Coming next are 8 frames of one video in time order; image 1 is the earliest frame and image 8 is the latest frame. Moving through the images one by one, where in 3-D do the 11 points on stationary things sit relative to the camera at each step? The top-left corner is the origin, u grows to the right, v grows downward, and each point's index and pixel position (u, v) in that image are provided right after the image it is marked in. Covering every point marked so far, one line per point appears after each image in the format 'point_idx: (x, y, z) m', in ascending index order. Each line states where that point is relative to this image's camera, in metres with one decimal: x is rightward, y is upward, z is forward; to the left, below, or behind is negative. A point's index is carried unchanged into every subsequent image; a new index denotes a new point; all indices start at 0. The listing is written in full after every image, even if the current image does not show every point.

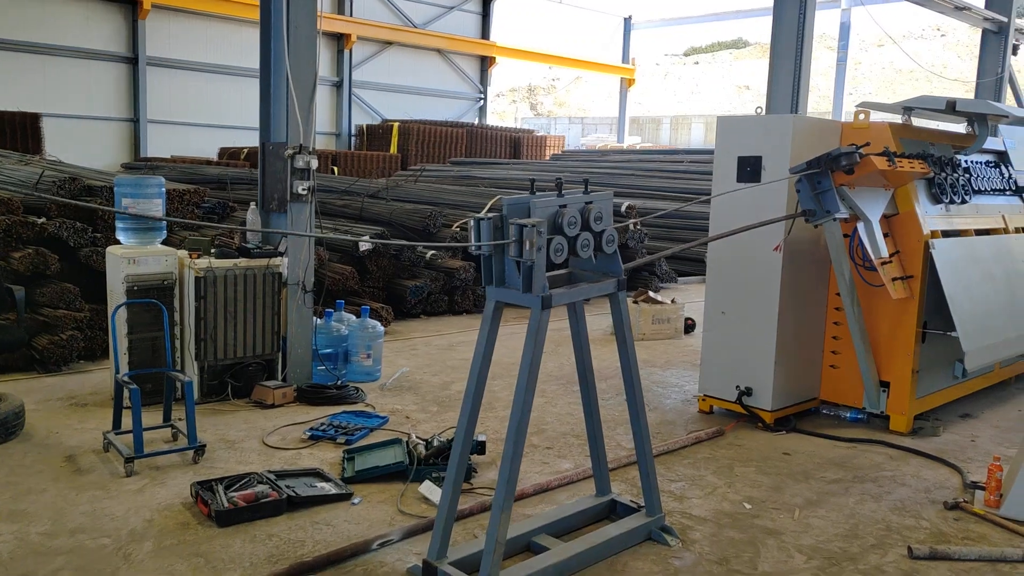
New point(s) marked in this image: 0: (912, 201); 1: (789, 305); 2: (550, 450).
0: (+1.7, +0.4, +3.6) m
1: (+1.2, -0.1, +3.7) m
2: (+0.1, -0.6, +3.3) m
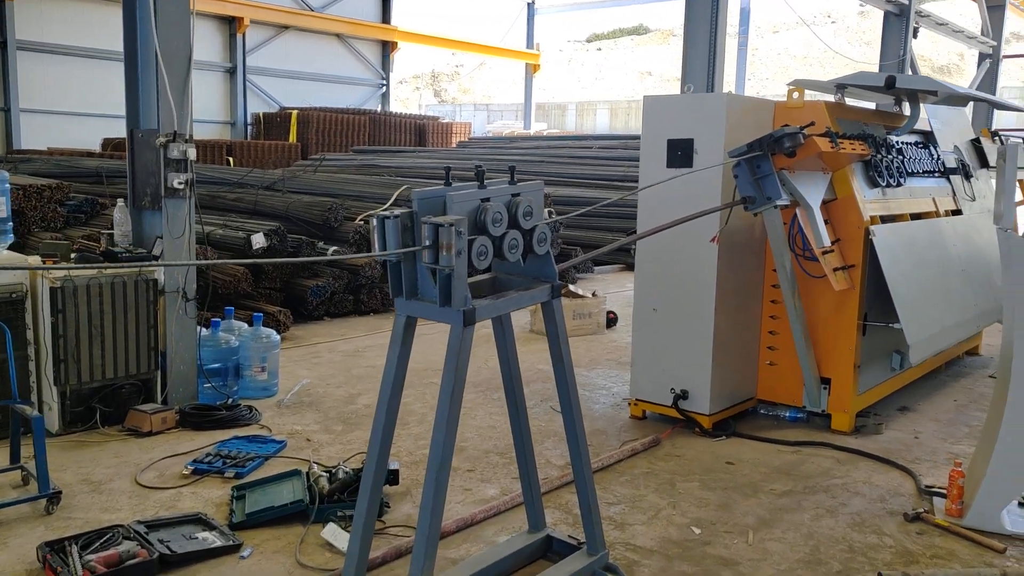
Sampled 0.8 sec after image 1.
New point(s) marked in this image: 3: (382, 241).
0: (+1.3, +0.4, +3.4) m
1: (+0.9, -0.1, +3.4) m
2: (-0.1, -0.6, +2.9) m
3: (-0.3, +0.1, +1.8) m
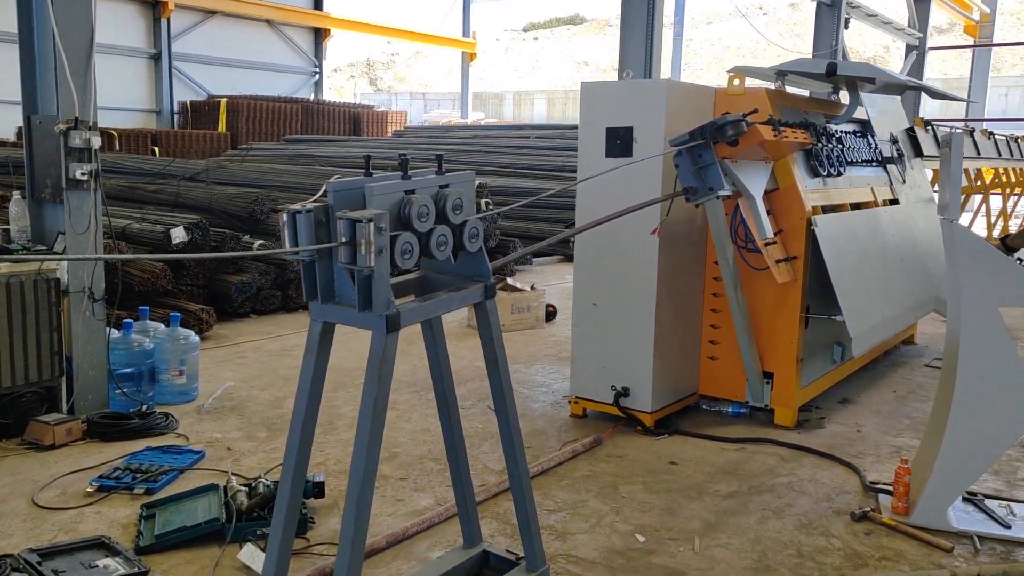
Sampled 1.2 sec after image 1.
0: (+1.1, +0.4, +3.3) m
1: (+0.6, 0.0, +3.3) m
2: (-0.4, -0.6, +2.8) m
3: (-0.4, +0.1, +1.6) m
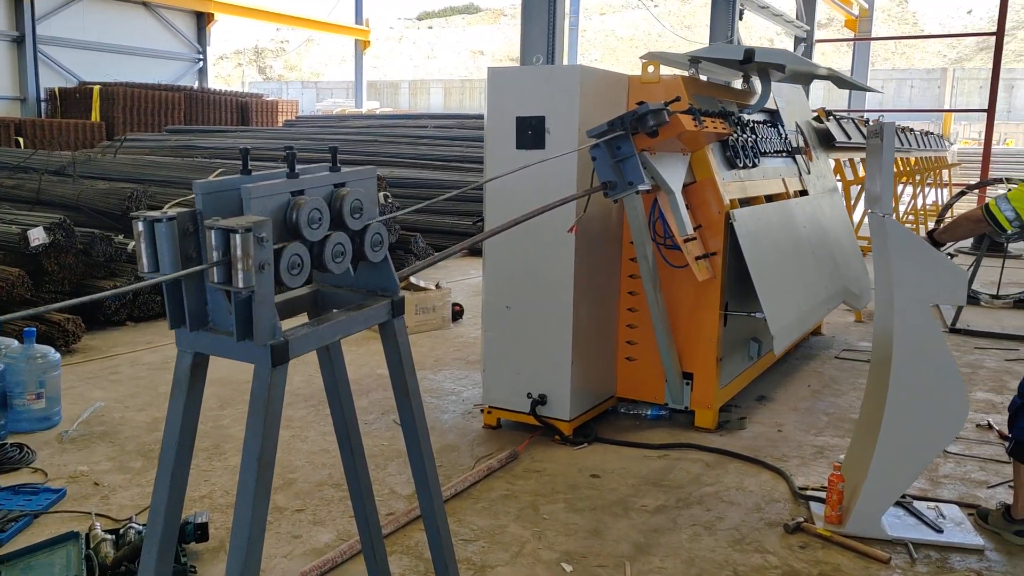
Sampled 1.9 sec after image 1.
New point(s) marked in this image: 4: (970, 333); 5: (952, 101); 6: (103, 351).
0: (+0.7, +0.4, +3.1) m
1: (+0.3, 0.0, +3.1) m
2: (-0.6, -0.7, +2.5) m
3: (-0.5, +0.1, +1.3) m
4: (+2.6, -0.3, +4.9) m
5: (+6.9, +2.9, +13.3) m
6: (-2.0, -0.3, +4.2) m
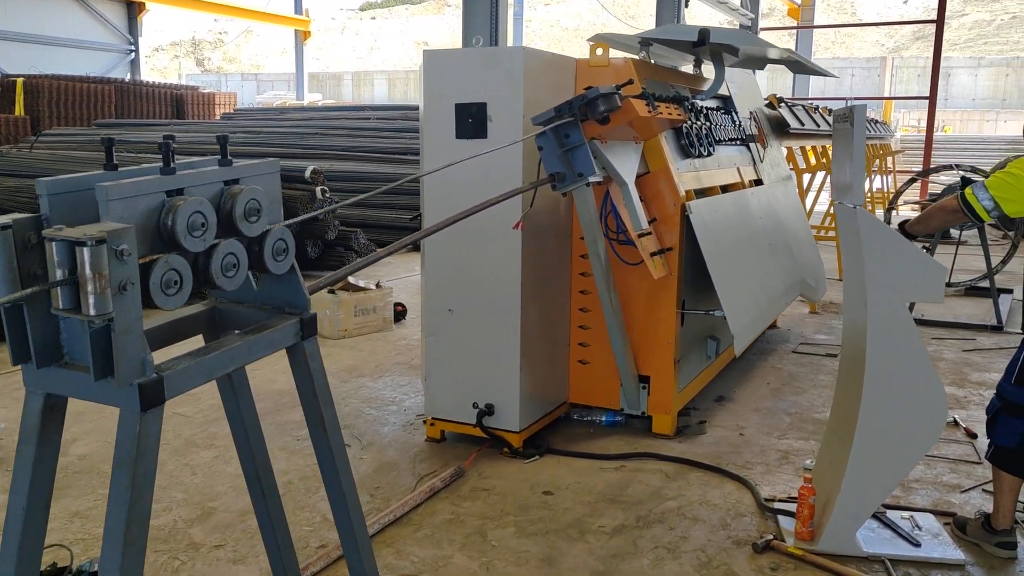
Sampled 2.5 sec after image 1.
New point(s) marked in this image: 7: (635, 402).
0: (+0.5, +0.4, +2.9) m
1: (+0.1, 0.0, +2.9) m
2: (-0.8, -0.7, +2.2) m
3: (-0.6, 0.0, +1.0) m
4: (+2.3, -0.2, +4.8) m
5: (+6.1, +3.2, +13.5) m
6: (-2.3, -0.3, +3.9) m
7: (+0.4, -0.4, +3.0) m
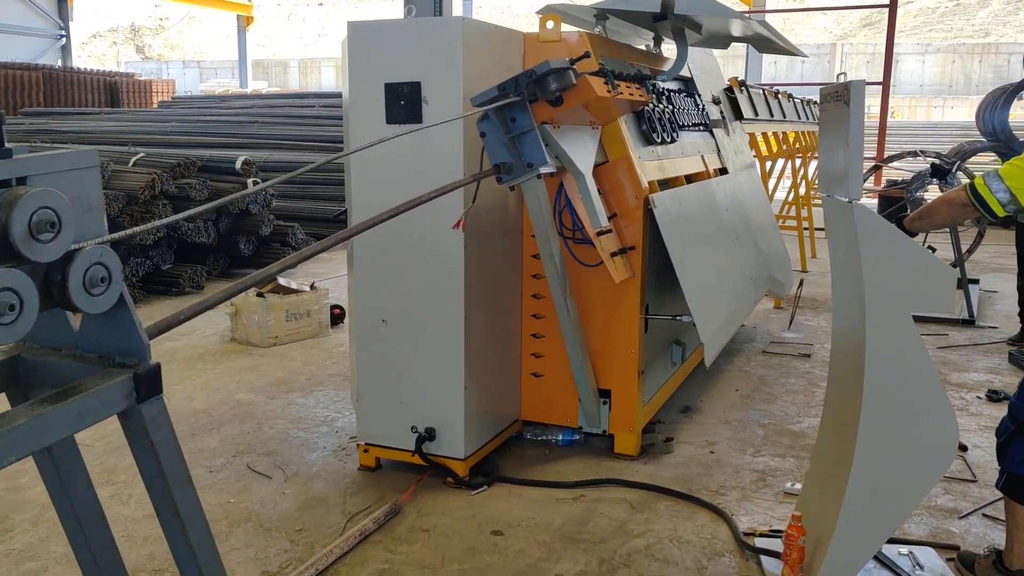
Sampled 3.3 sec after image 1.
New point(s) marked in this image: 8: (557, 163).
0: (+0.3, +0.4, +2.6) m
1: (-0.1, 0.0, +2.5) m
2: (-0.9, -0.7, +1.8) m
3: (-0.7, 0.0, +0.6) m
4: (+2.0, -0.2, +4.5) m
5: (+5.3, +3.4, +13.4) m
6: (-2.5, -0.4, +3.4) m
7: (+0.3, -0.4, +2.7) m
8: (+0.1, +0.3, +2.2) m
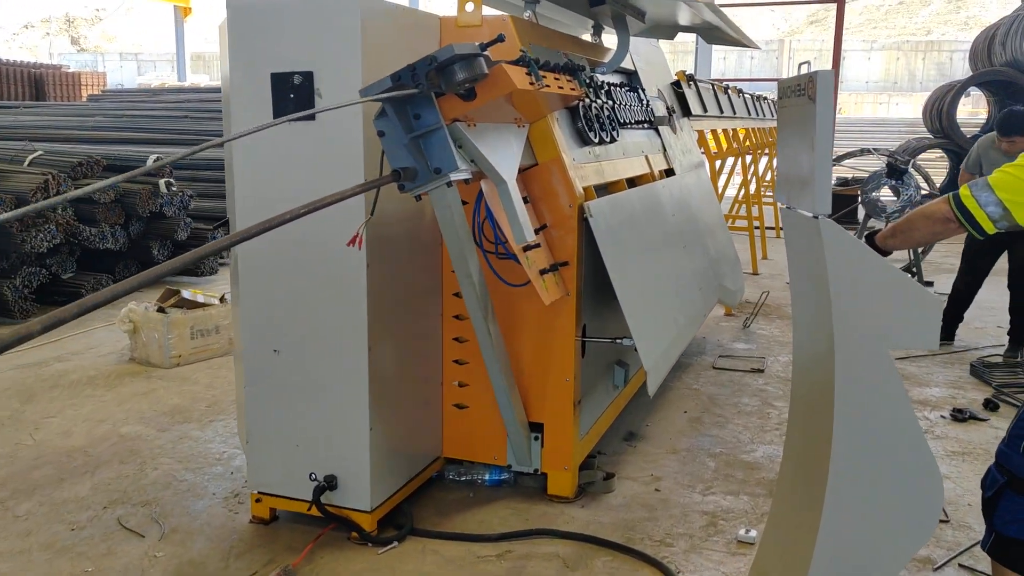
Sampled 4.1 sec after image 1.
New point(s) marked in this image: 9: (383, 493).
0: (+0.1, +0.4, +2.3) m
1: (-0.3, -0.1, +2.1) m
2: (-1.1, -0.8, +1.4) m
3: (-0.8, -0.1, +0.2) m
4: (+1.7, -0.2, +4.3) m
5: (+4.4, +3.4, +13.3) m
6: (-2.8, -0.5, +2.9) m
7: (0.0, -0.5, +2.4) m
8: (-0.1, +0.3, +1.9) m
9: (-0.3, -0.5, +2.2) m
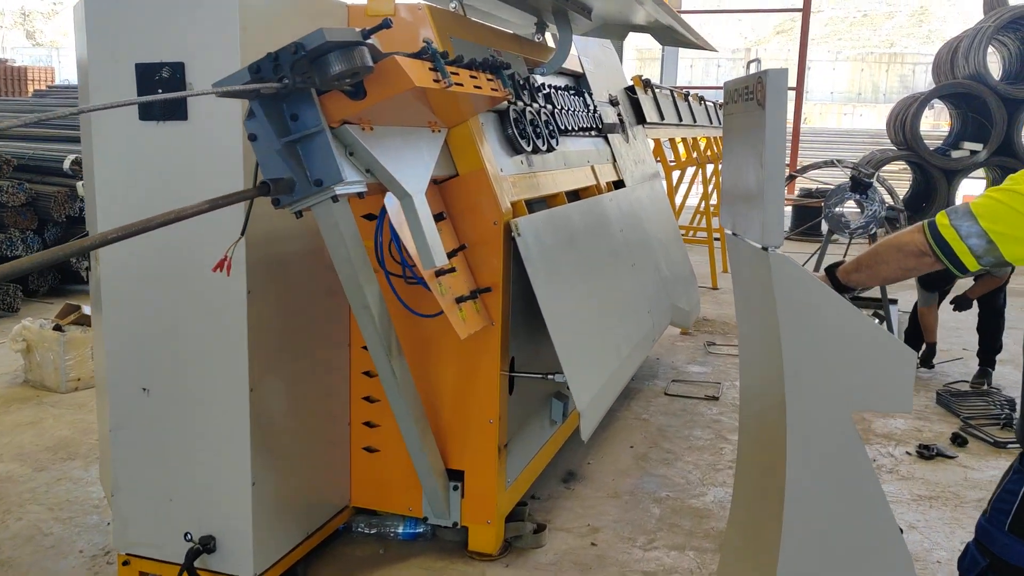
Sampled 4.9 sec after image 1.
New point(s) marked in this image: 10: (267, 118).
0: (-0.1, +0.3, +2.0) m
1: (-0.5, -0.2, +1.8) m
2: (-1.2, -0.8, +1.1) m
3: (-0.9, -0.2, -0.1) m
4: (+1.4, -0.3, +4.1) m
5: (+3.8, +3.2, +13.1) m
6: (-3.0, -0.5, +2.5) m
7: (-0.2, -0.5, +2.1) m
8: (-0.3, +0.2, +1.6) m
9: (-0.5, -0.6, +1.9) m
10: (-0.4, +0.3, +1.4) m
